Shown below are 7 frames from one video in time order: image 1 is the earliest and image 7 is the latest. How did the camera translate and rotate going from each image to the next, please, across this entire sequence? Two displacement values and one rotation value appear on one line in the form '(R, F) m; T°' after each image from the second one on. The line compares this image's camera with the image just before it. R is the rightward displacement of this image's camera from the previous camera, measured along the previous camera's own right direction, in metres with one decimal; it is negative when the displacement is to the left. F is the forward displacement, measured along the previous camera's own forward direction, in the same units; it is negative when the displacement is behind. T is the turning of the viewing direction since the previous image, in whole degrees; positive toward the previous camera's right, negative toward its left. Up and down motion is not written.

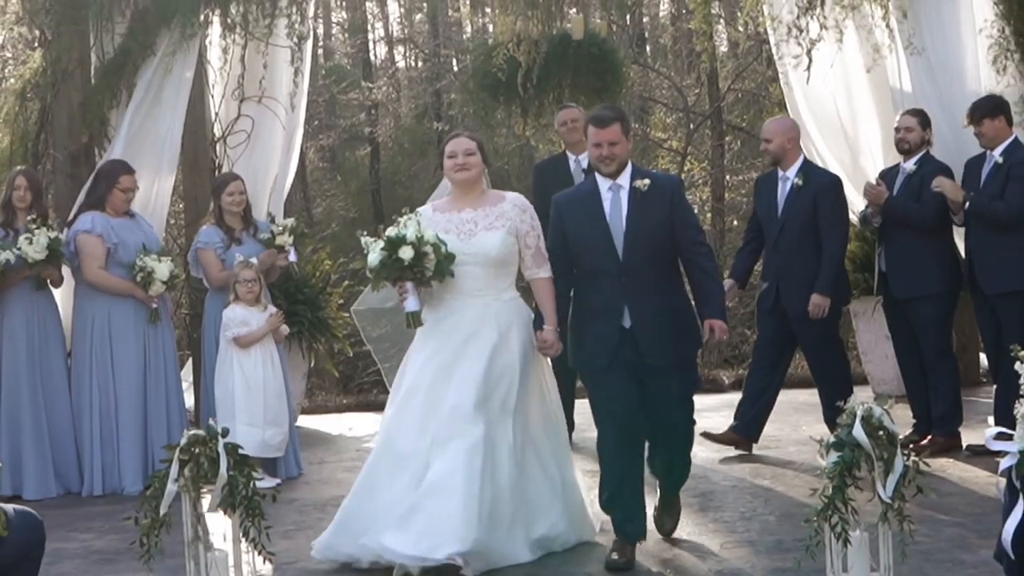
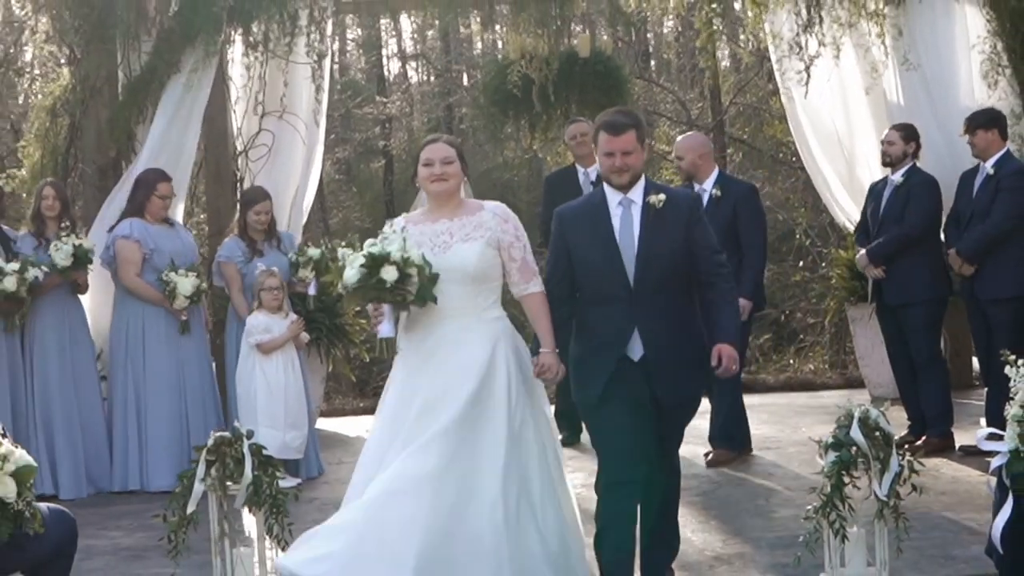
(0.0, -0.3) m; 0°
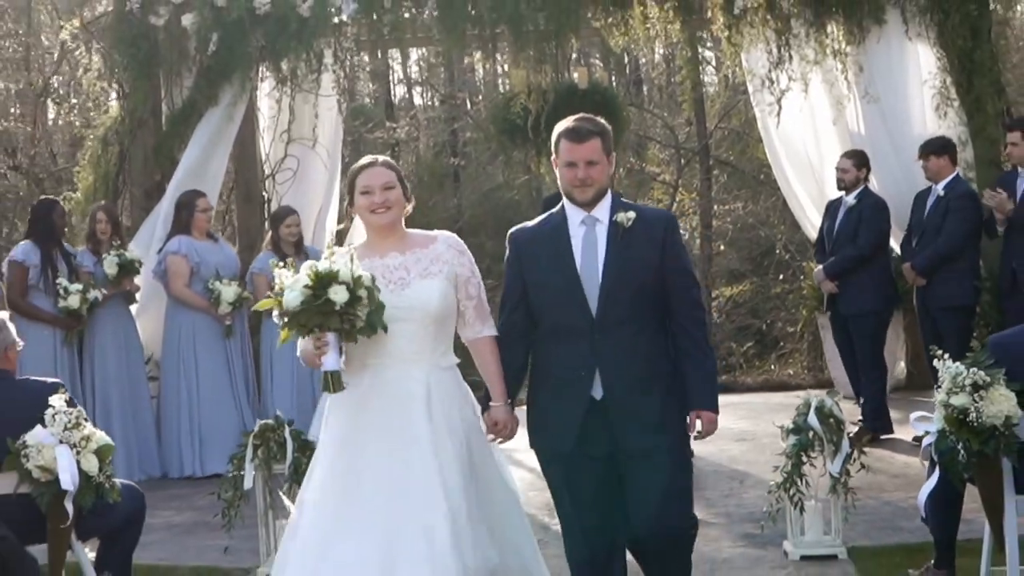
(0.0, -1.0) m; 0°
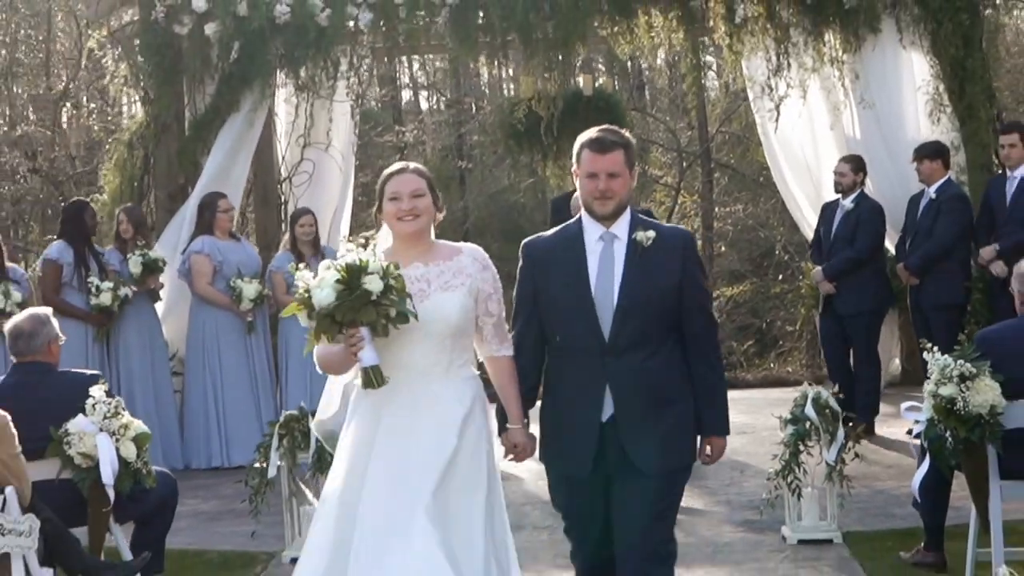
(0.0, -0.4) m; 0°
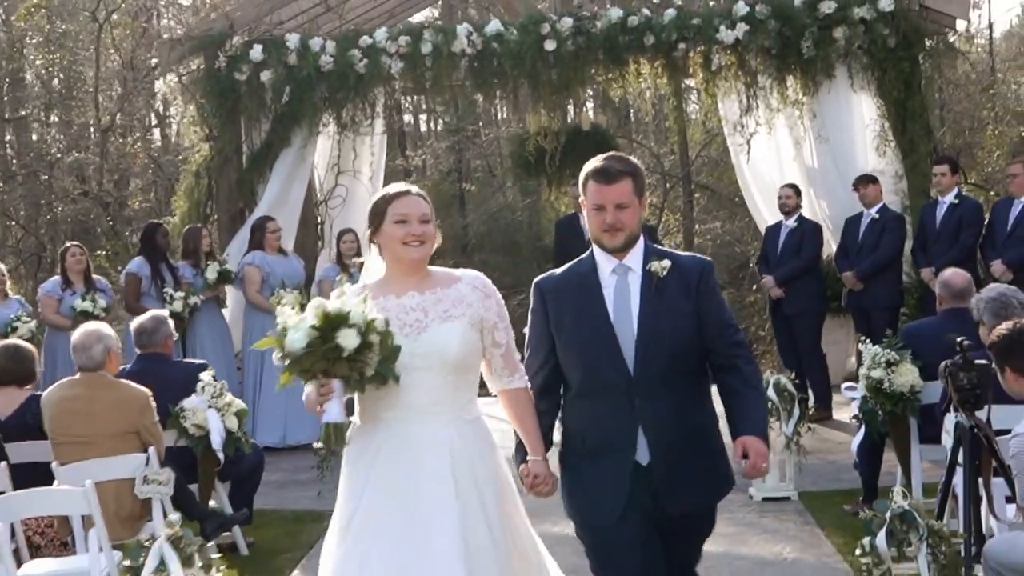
(-0.1, -1.7) m; 0°
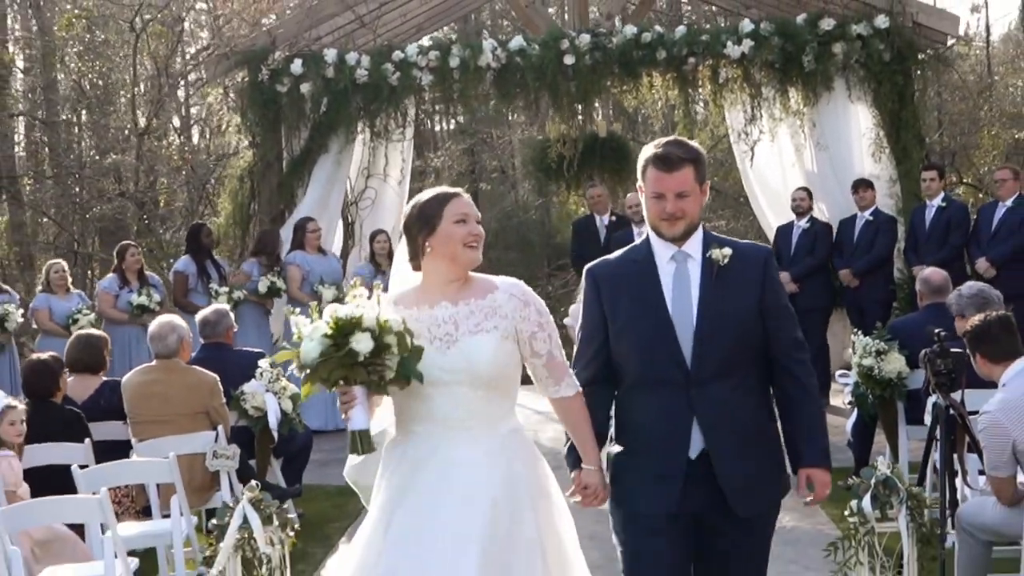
(-0.1, -0.9) m; 0°
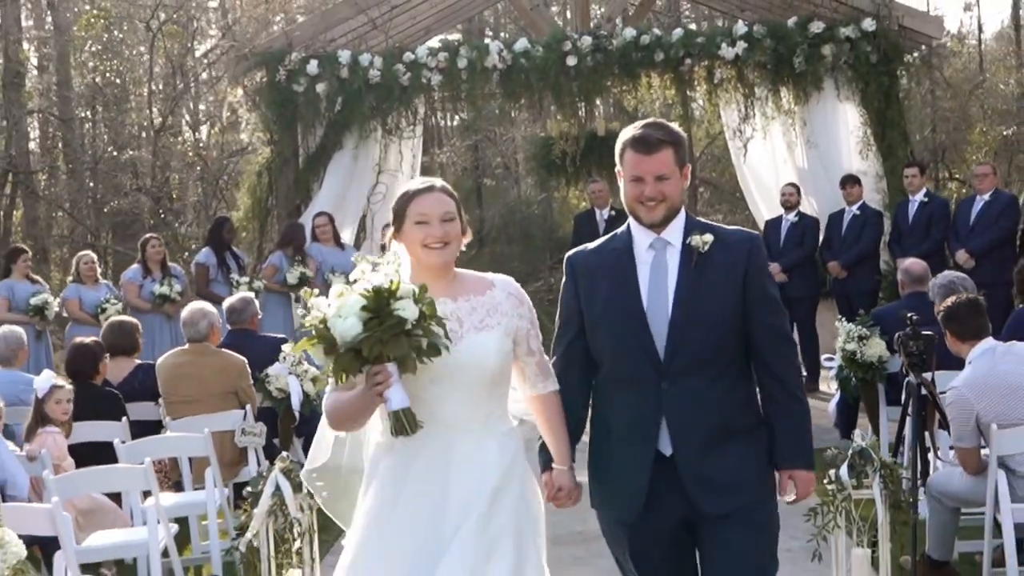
(0.0, -0.6) m; 0°
